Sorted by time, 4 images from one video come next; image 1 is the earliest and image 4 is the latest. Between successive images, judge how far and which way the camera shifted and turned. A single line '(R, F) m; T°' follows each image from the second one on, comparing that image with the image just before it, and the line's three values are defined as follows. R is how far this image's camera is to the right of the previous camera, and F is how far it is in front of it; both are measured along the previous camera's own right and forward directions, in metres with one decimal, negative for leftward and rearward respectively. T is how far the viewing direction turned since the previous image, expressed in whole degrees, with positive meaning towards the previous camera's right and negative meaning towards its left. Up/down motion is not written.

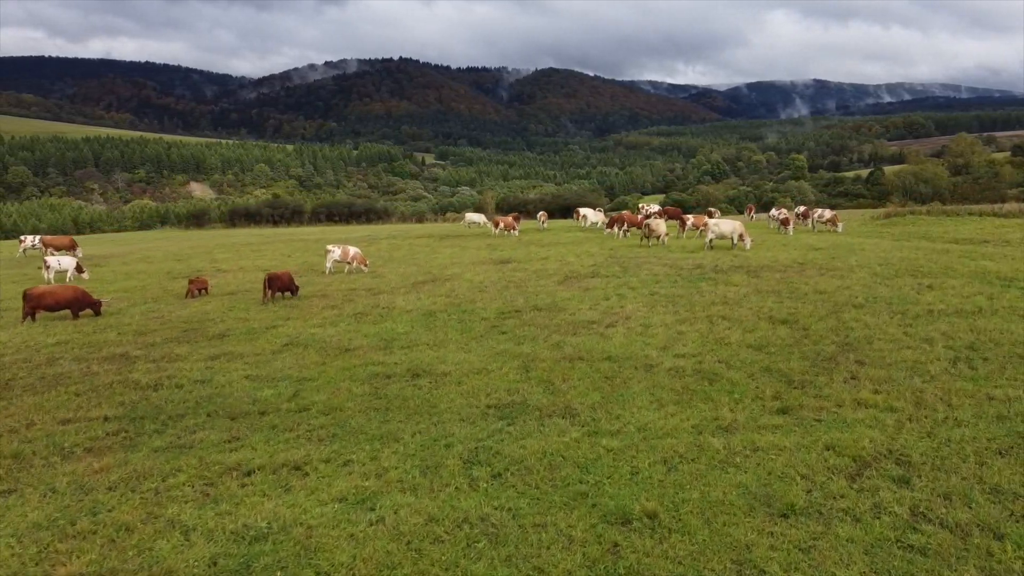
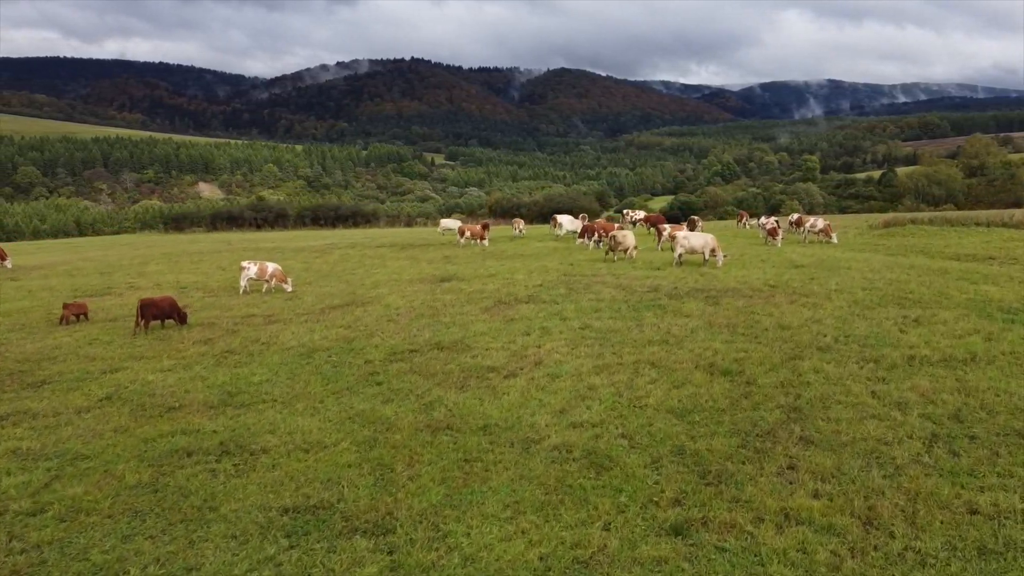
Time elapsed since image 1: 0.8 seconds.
(+1.7, +2.5) m; -1°
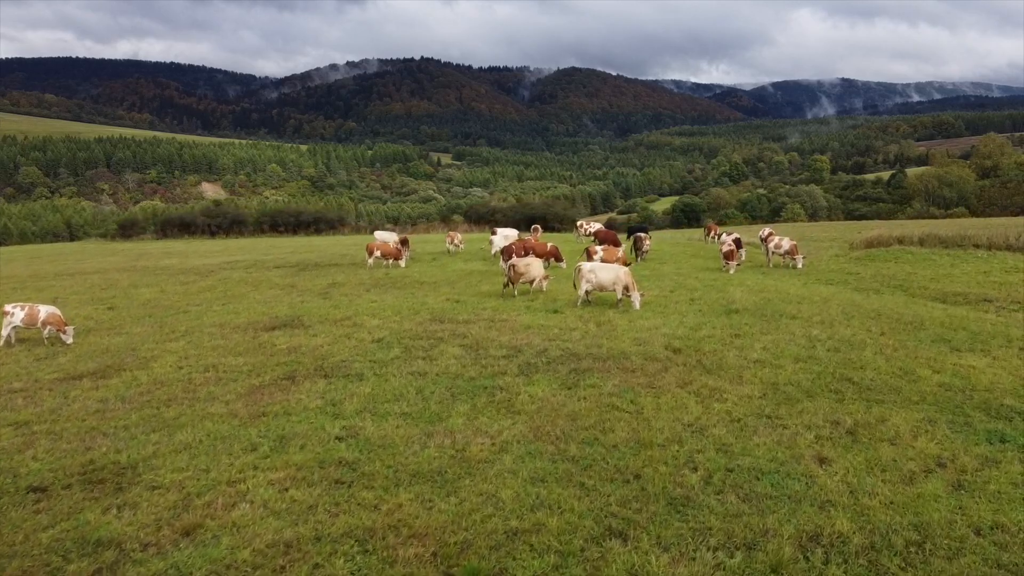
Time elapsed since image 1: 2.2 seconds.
(+3.0, +4.4) m; -1°
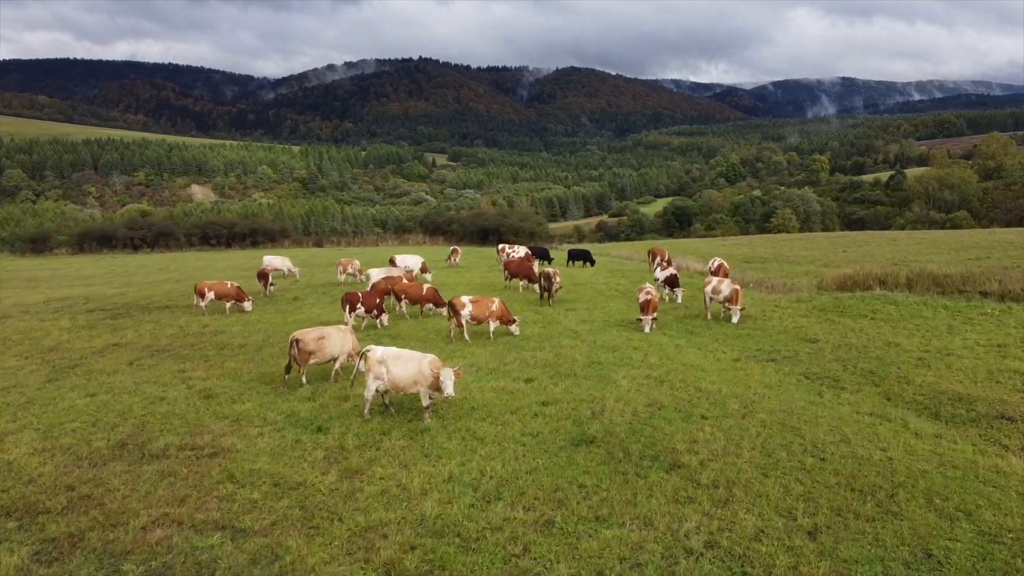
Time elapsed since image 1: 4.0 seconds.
(+3.2, +5.8) m; 0°
